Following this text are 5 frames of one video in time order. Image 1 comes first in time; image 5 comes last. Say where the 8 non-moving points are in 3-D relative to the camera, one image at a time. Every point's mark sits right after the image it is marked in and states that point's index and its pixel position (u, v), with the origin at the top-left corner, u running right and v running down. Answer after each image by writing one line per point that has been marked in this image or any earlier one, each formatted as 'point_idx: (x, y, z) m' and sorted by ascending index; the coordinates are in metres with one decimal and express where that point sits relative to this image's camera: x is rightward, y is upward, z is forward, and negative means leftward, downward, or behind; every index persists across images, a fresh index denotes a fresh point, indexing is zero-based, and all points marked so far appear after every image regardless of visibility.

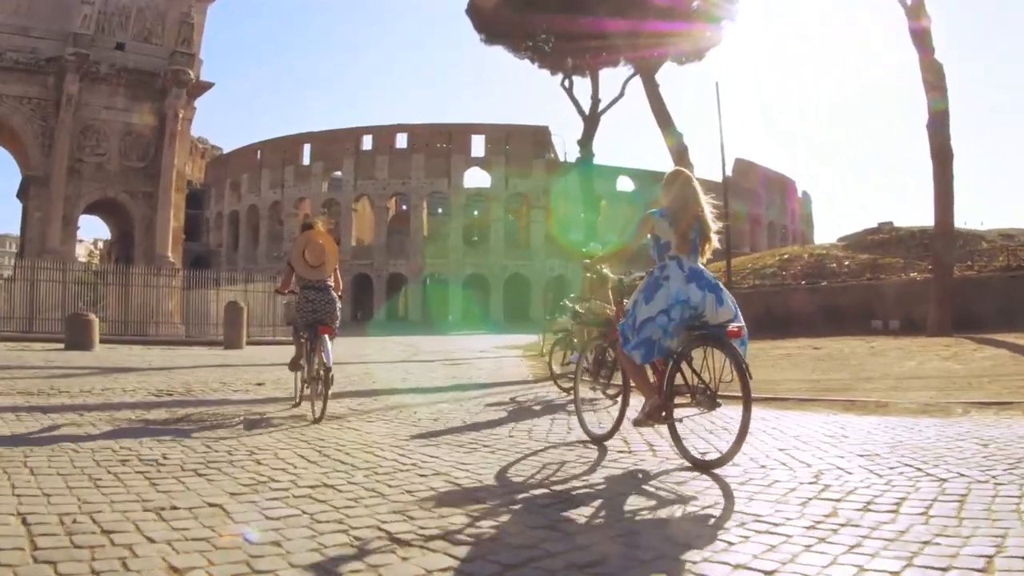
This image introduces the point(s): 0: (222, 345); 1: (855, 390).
0: (-7.3, -1.5, +18.8) m
1: (+3.3, -1.0, +7.3) m
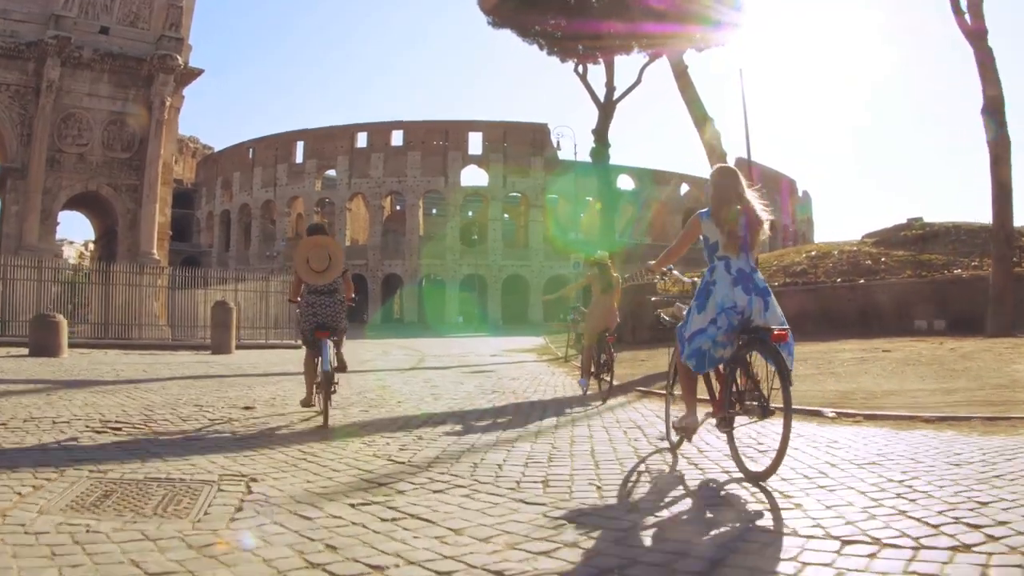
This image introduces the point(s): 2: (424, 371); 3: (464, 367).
0: (-6.9, -1.5, +17.2) m
1: (+3.8, -0.9, +5.7) m
2: (-1.4, -1.3, +11.7) m
3: (-0.9, -1.4, +13.2) m
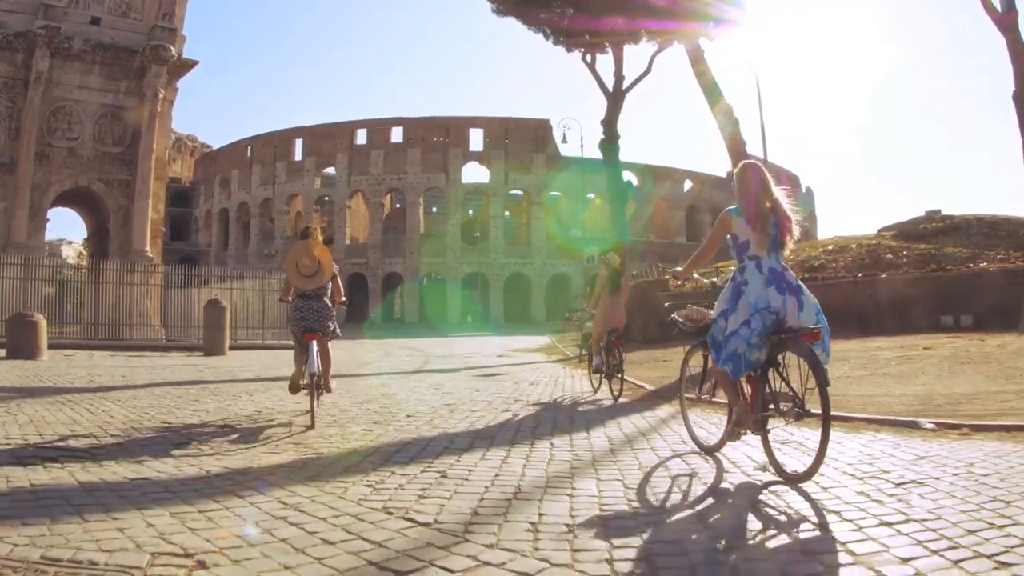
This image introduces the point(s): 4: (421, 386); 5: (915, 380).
0: (-6.7, -1.4, +16.3) m
1: (+4.0, -0.8, +4.8) m
2: (-1.3, -1.3, +10.8) m
3: (-0.7, -1.4, +12.3) m
4: (-1.1, -1.2, +8.9) m
5: (+3.8, -0.9, +7.1) m
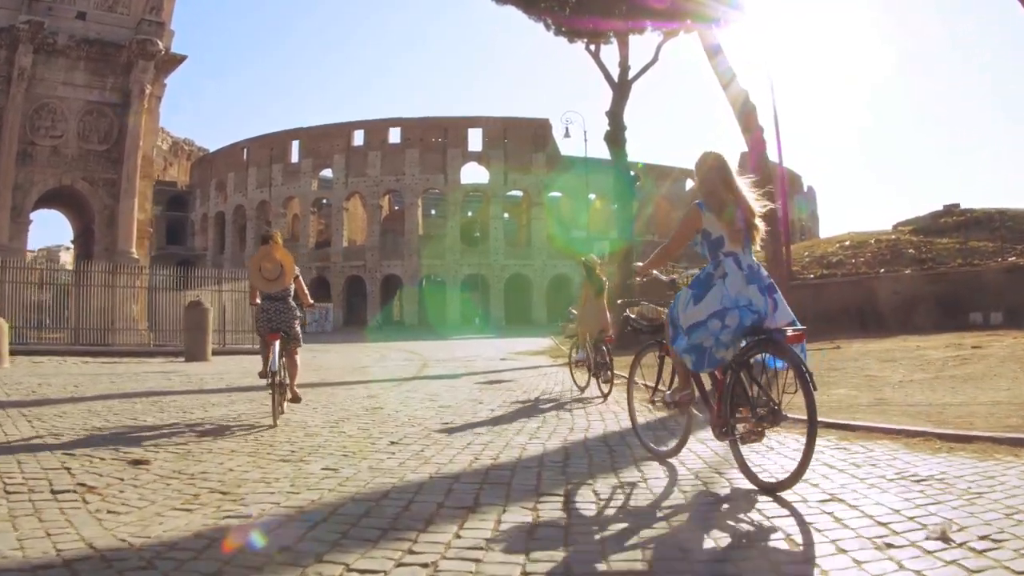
0: (-6.6, -1.5, +15.3) m
1: (+4.1, -0.7, +3.8) m
2: (-1.2, -1.2, +9.8) m
3: (-0.6, -1.3, +11.3) m
4: (-1.0, -1.1, +7.9) m
5: (+3.9, -0.8, +6.0) m
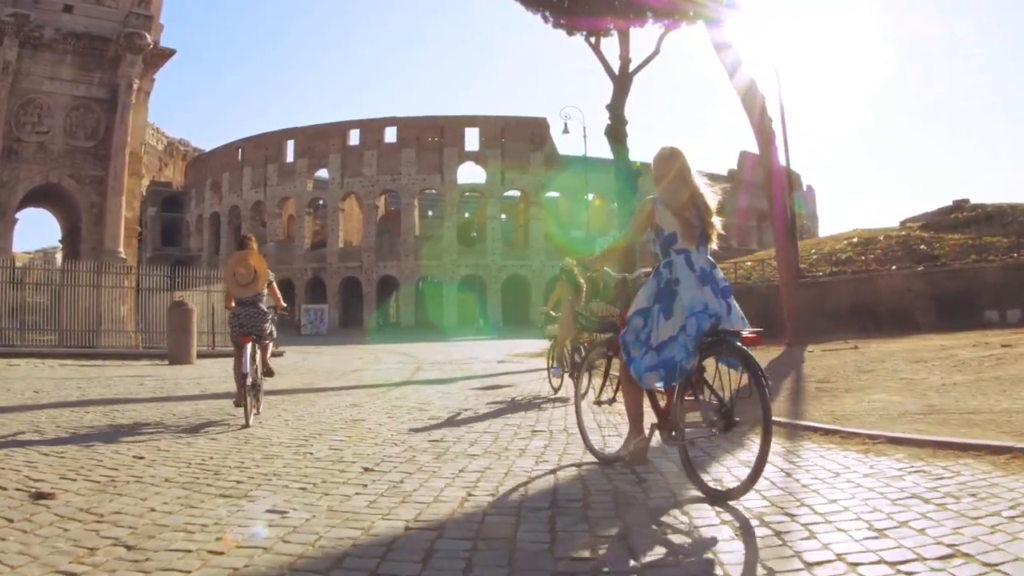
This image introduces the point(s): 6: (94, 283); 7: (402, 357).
0: (-6.7, -1.4, +14.7) m
1: (+4.1, -0.7, +3.2) m
2: (-1.2, -1.2, +9.2) m
3: (-0.6, -1.3, +10.7) m
4: (-1.0, -1.1, +7.3) m
5: (+3.9, -0.7, +5.4) m
6: (-11.1, +0.1, +19.9) m
7: (-2.7, -1.7, +18.5) m
